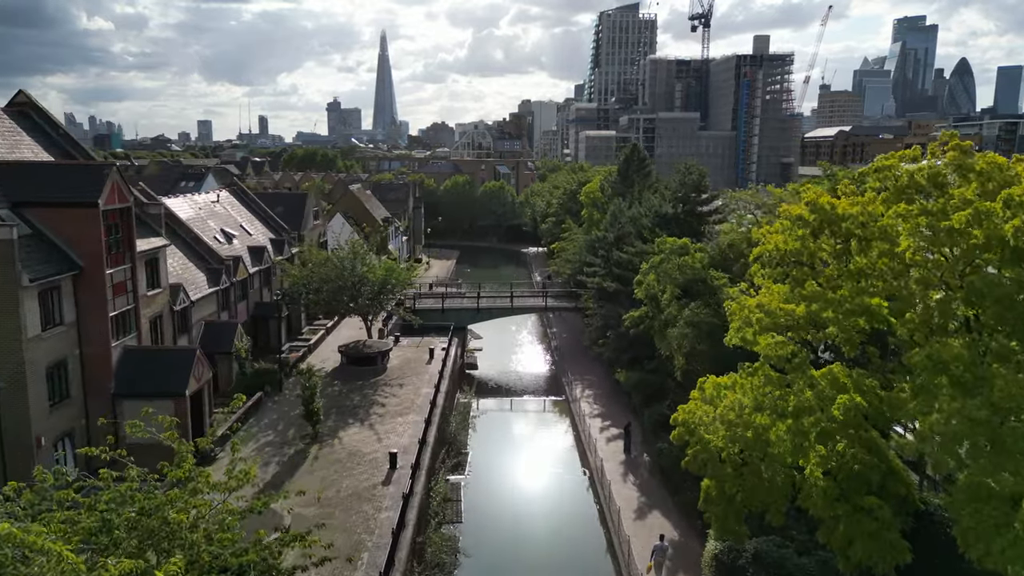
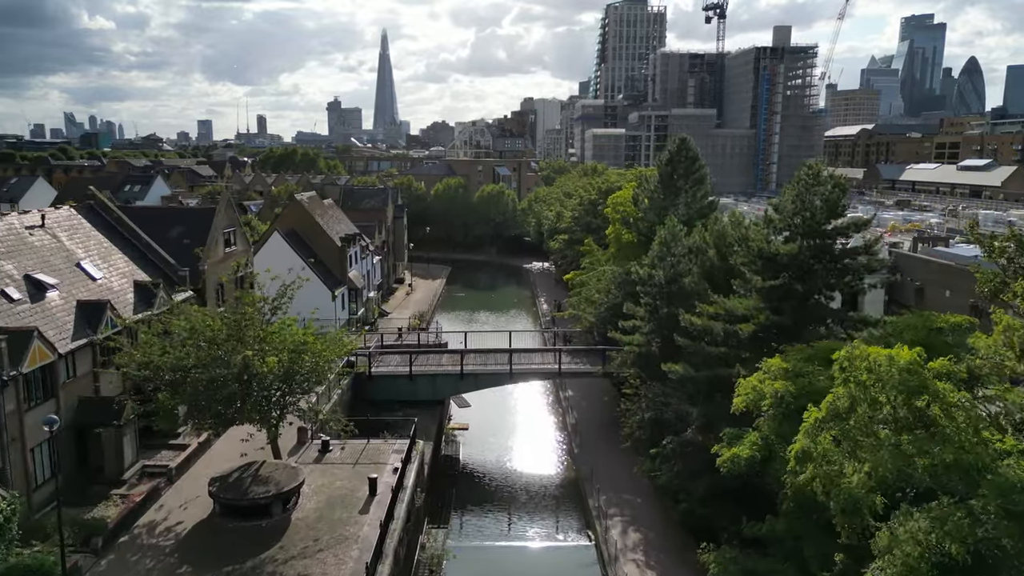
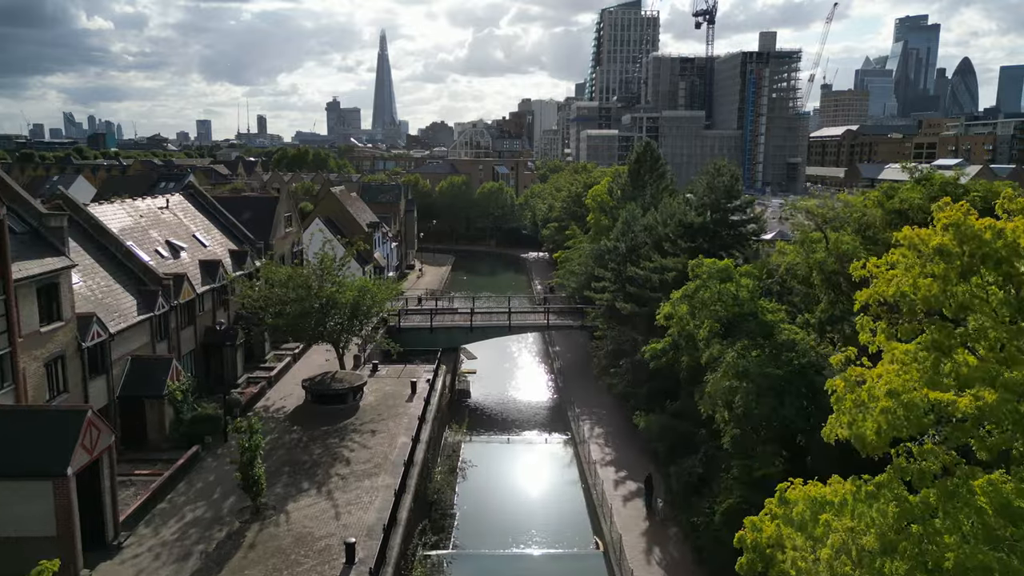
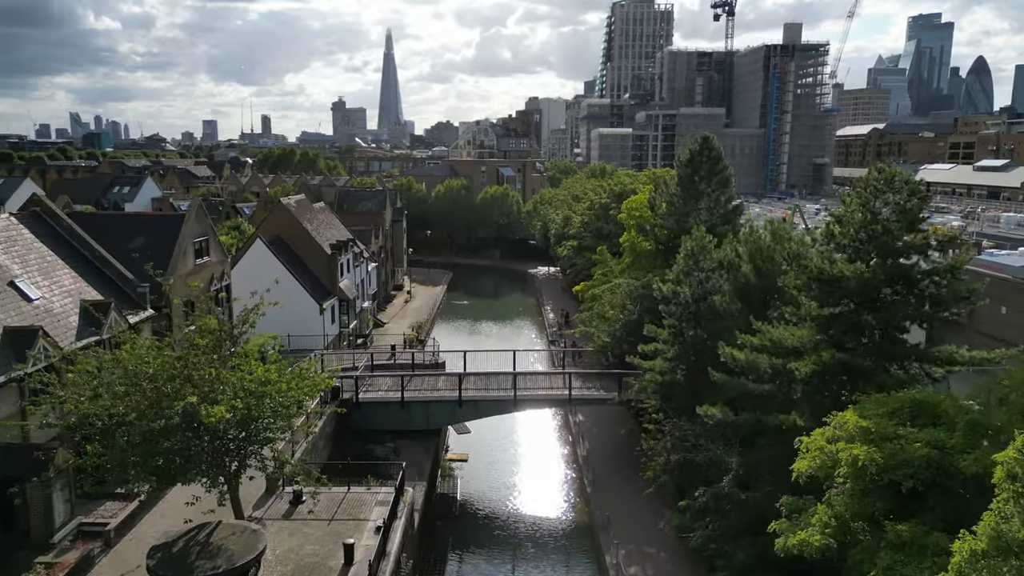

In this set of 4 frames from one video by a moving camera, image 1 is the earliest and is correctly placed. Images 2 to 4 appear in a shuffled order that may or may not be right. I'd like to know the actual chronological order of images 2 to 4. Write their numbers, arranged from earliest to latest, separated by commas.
3, 2, 4
